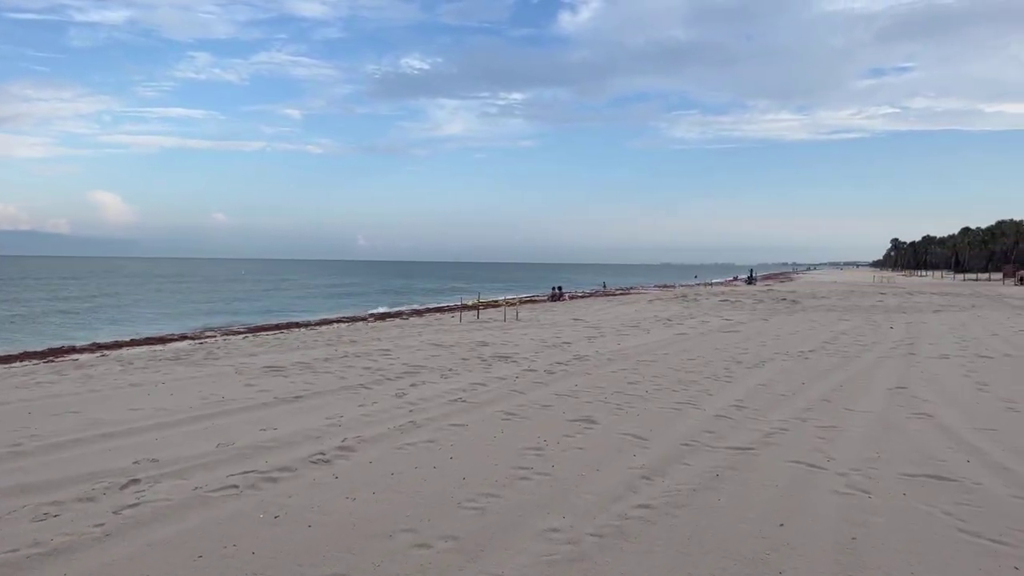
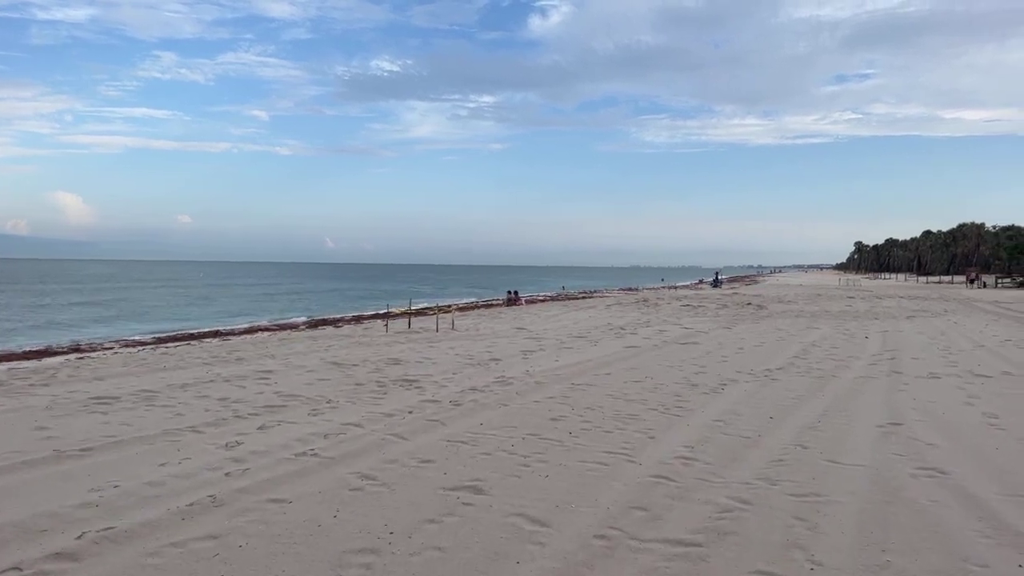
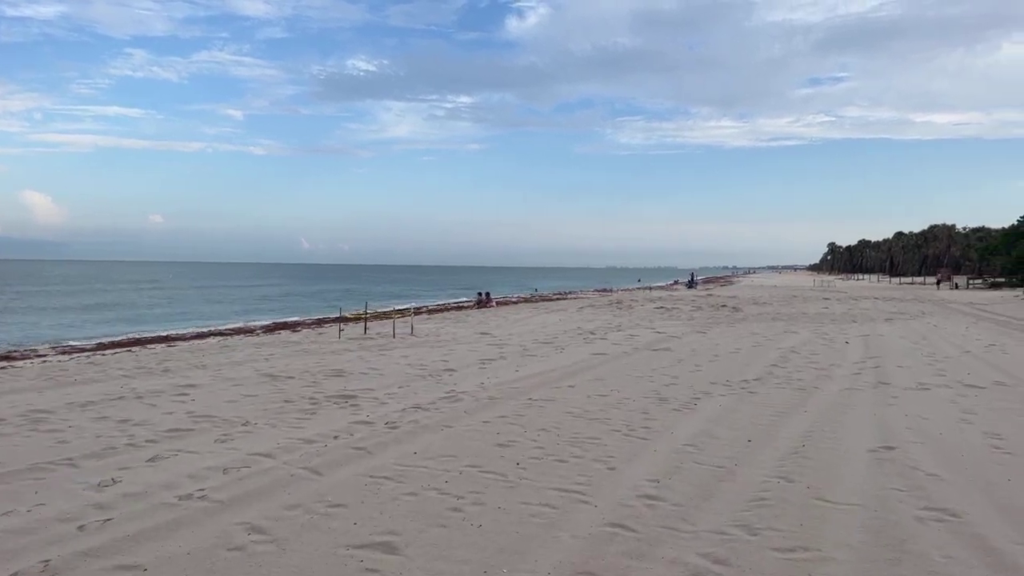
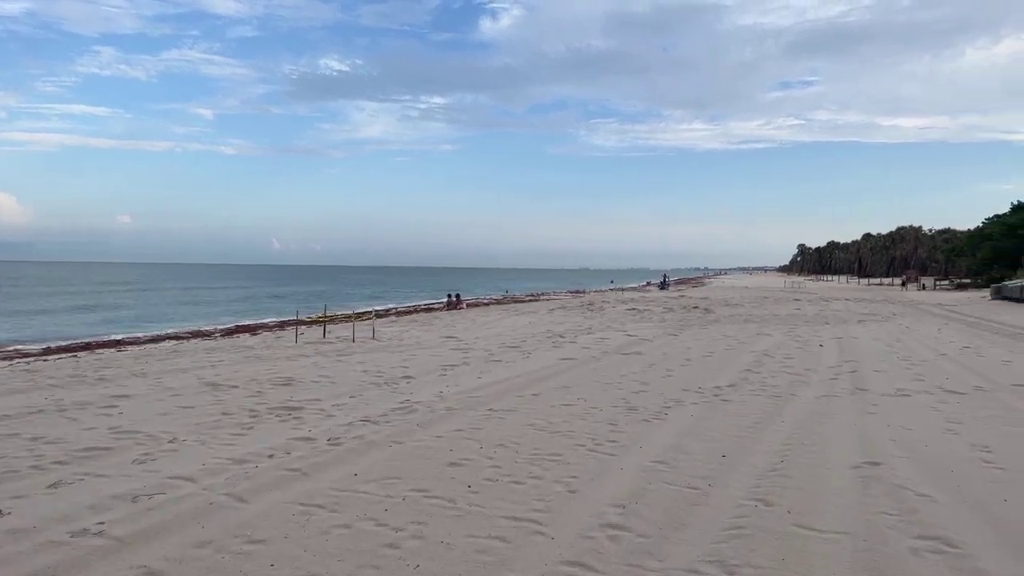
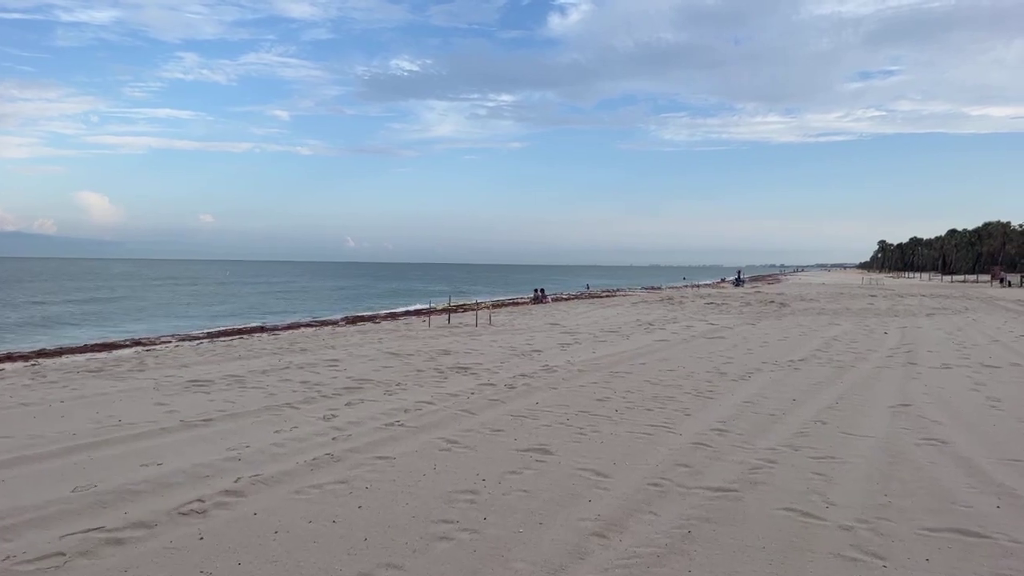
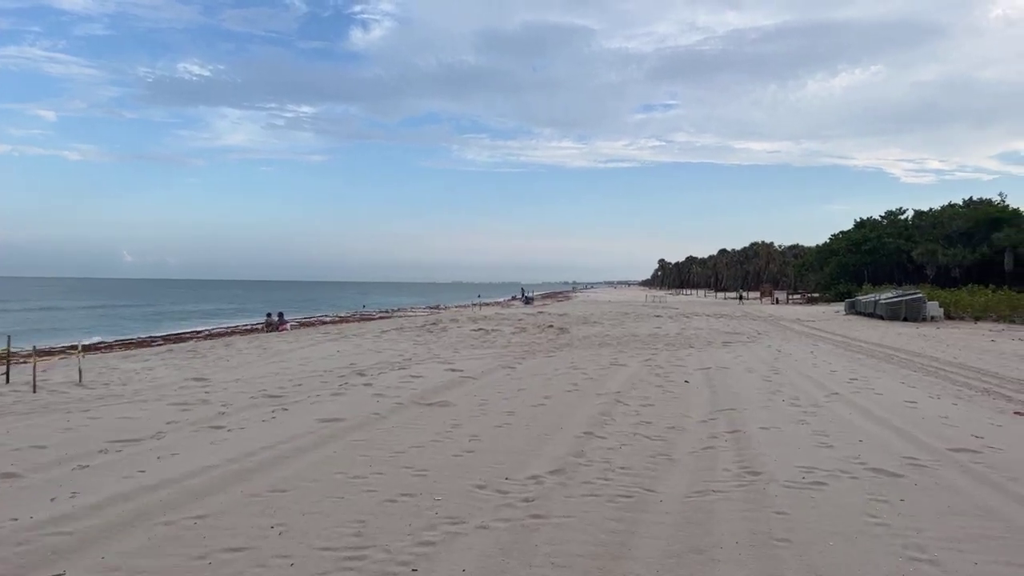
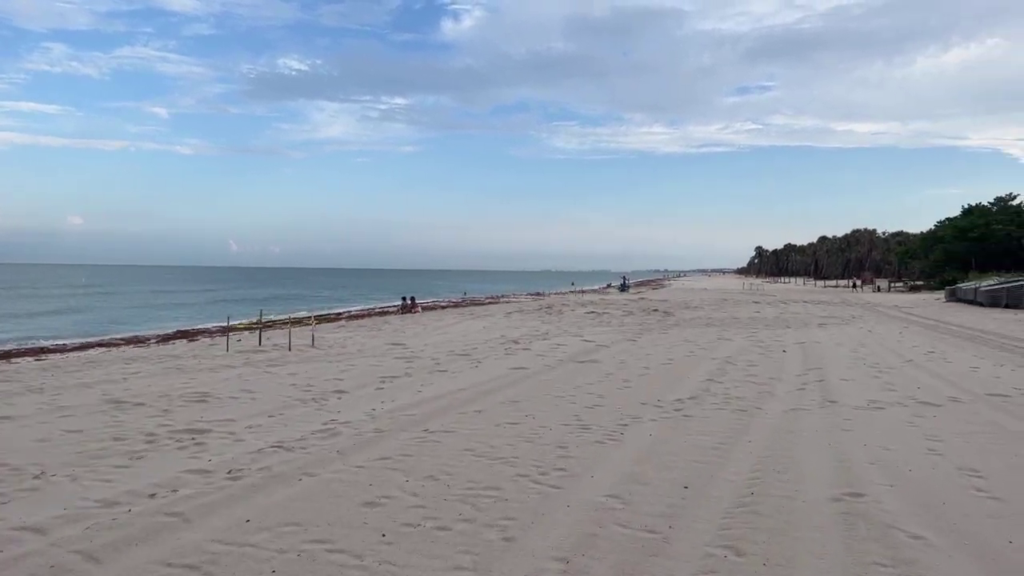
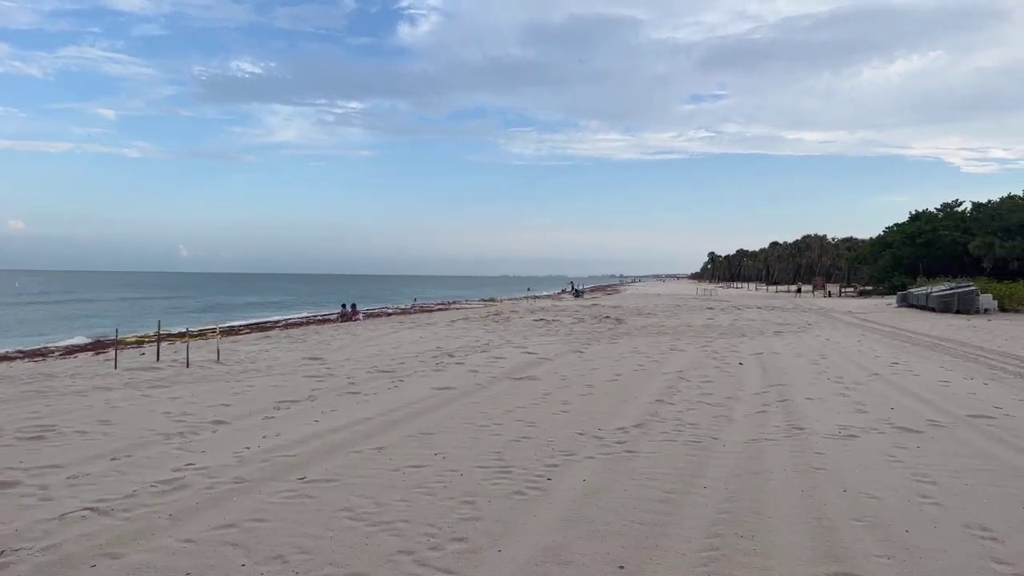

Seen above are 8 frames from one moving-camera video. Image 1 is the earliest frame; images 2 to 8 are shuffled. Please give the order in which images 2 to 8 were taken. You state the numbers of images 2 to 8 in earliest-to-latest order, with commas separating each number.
5, 2, 3, 4, 7, 8, 6
